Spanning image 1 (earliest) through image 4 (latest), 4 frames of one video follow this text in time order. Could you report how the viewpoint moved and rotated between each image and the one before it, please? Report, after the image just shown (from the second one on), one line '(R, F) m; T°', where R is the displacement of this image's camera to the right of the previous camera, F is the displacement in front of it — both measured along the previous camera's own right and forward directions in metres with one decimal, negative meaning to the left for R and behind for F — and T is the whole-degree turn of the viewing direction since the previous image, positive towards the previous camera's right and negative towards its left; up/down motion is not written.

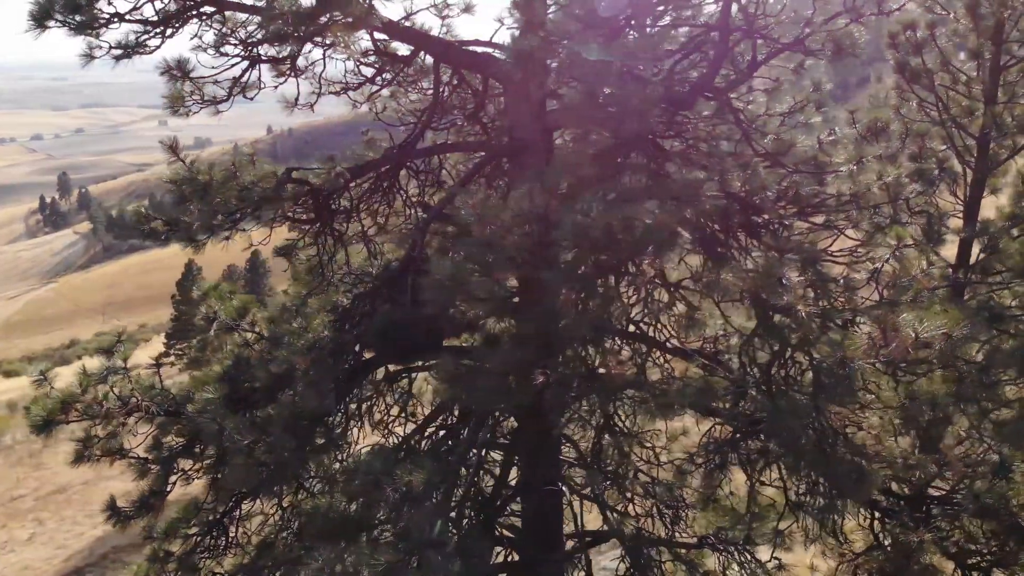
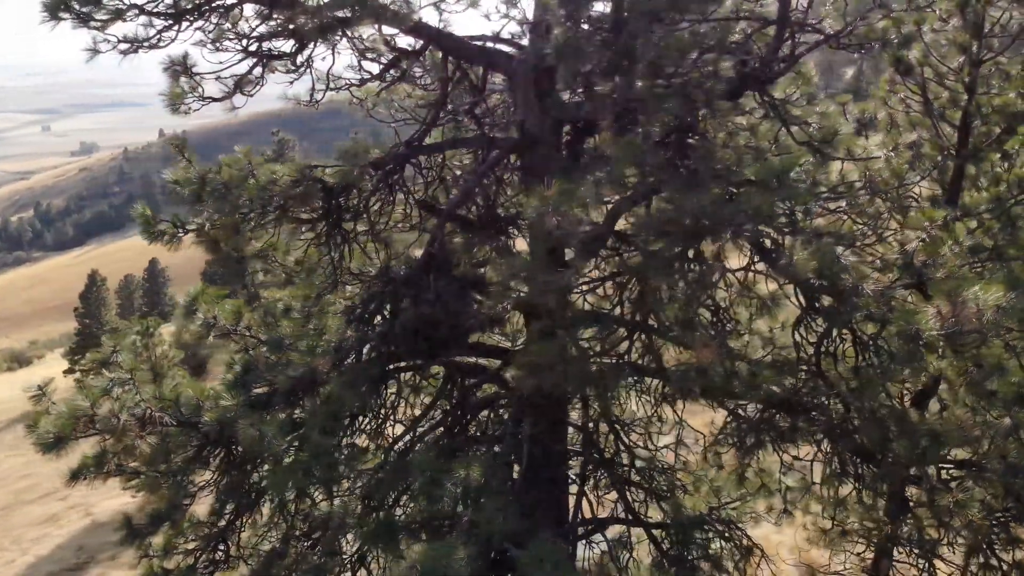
(-0.6, 0.0) m; +5°
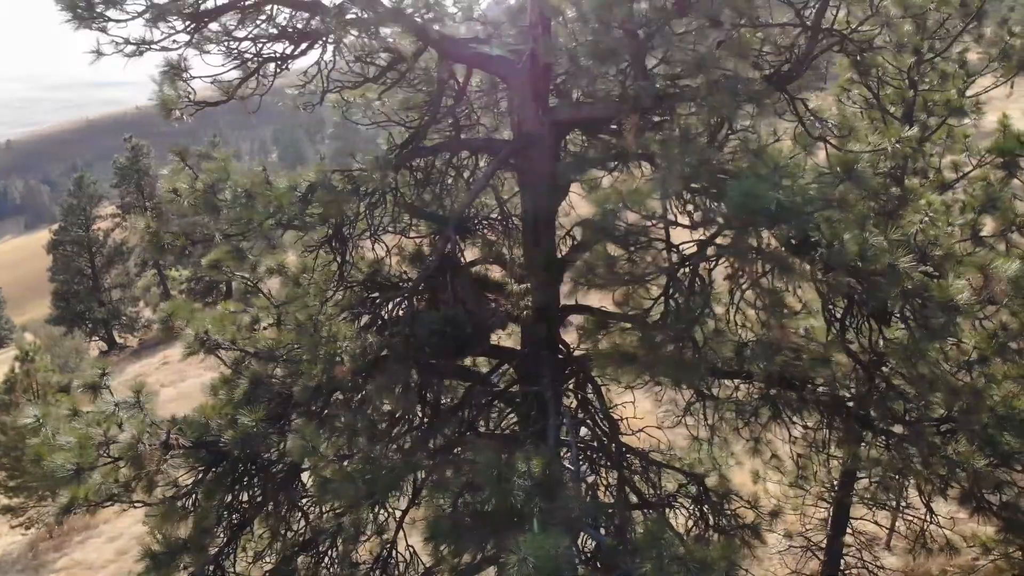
(-0.8, 0.0) m; +8°
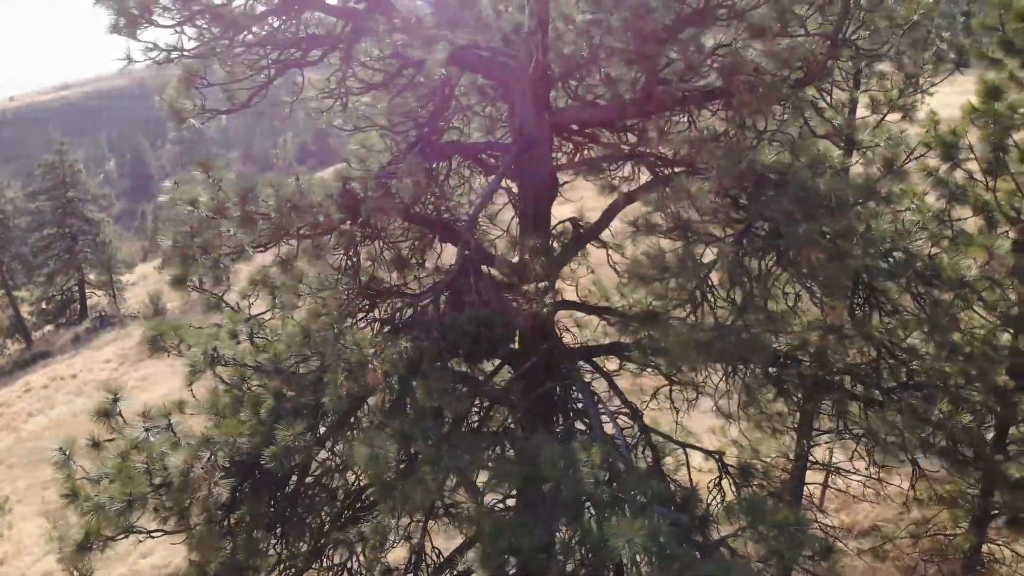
(-0.8, -0.1) m; +8°
